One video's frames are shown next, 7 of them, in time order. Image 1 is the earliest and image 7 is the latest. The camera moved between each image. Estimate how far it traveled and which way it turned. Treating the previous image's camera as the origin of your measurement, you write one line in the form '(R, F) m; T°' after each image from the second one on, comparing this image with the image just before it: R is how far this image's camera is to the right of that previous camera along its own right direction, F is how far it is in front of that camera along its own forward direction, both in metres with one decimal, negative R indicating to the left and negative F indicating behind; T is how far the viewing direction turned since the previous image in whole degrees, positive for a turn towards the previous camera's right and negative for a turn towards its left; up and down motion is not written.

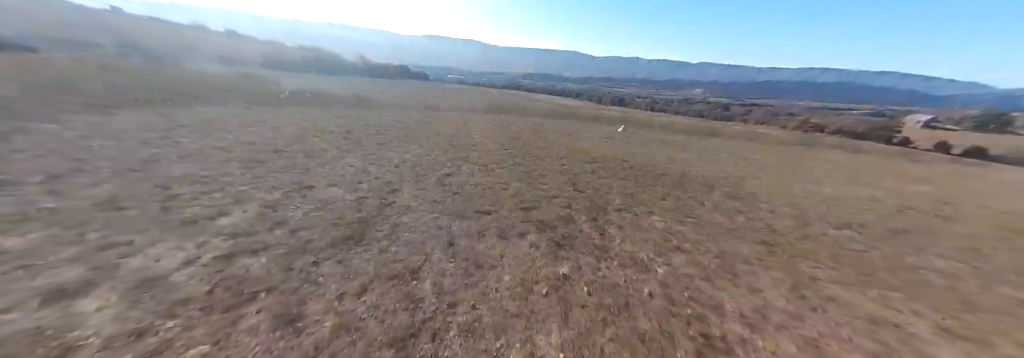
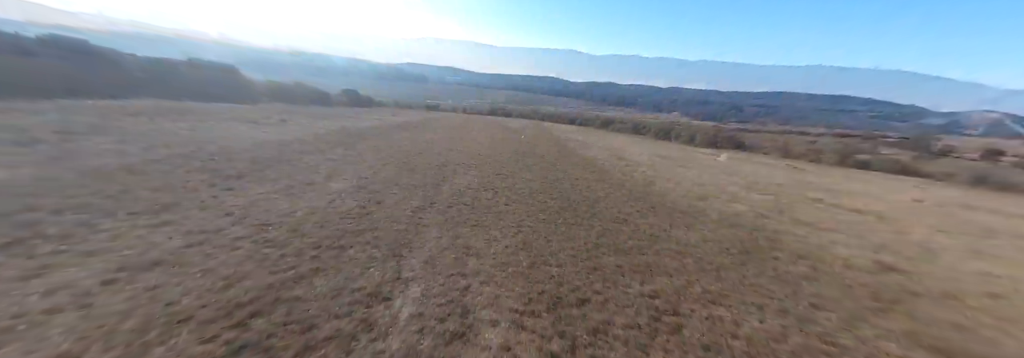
(+0.5, +1.5) m; -2°
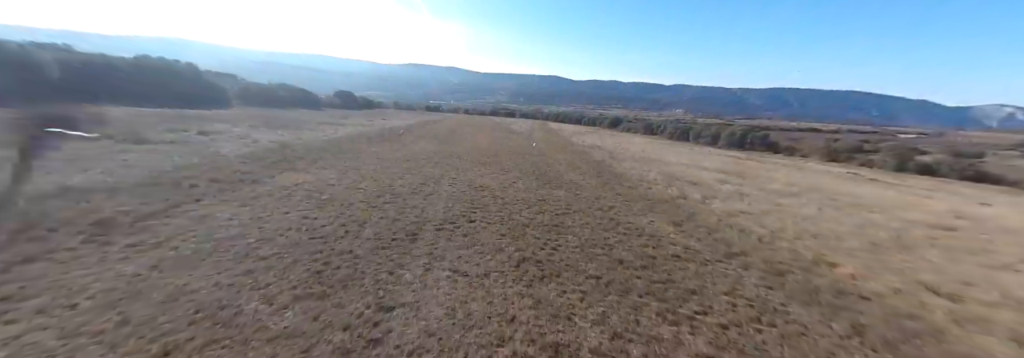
(-0.2, +1.5) m; -1°
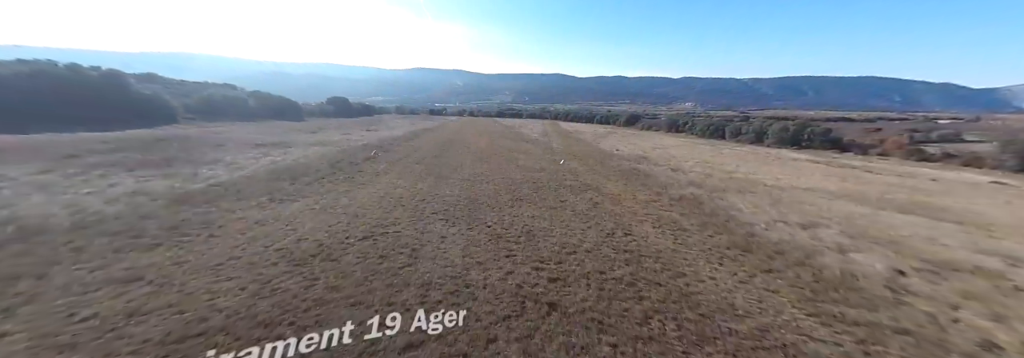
(-0.2, +2.0) m; -2°
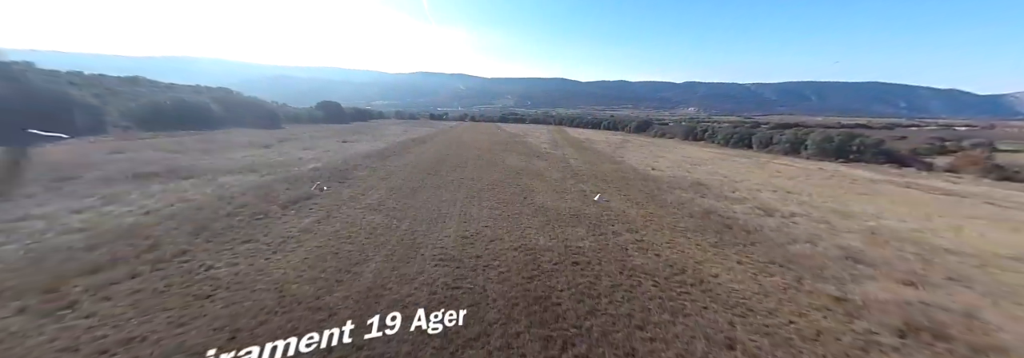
(-0.1, +1.5) m; 0°
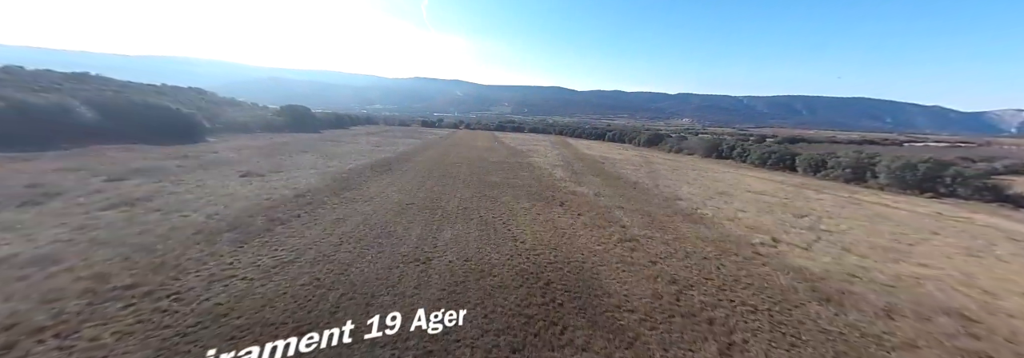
(-0.2, +2.4) m; +1°
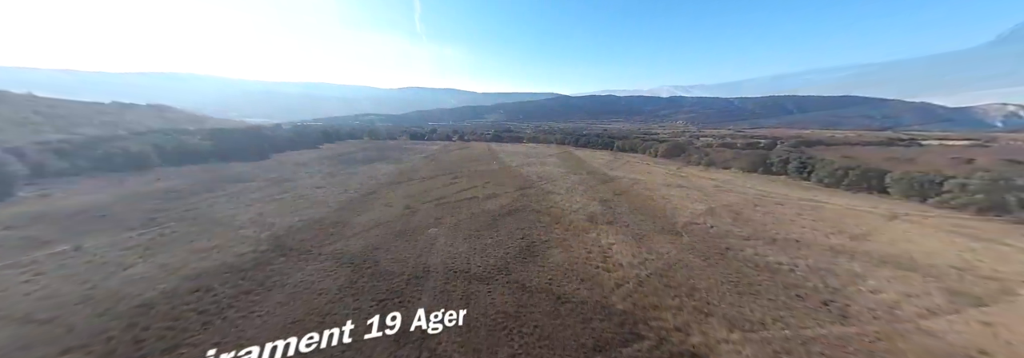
(-0.2, +2.8) m; +1°
